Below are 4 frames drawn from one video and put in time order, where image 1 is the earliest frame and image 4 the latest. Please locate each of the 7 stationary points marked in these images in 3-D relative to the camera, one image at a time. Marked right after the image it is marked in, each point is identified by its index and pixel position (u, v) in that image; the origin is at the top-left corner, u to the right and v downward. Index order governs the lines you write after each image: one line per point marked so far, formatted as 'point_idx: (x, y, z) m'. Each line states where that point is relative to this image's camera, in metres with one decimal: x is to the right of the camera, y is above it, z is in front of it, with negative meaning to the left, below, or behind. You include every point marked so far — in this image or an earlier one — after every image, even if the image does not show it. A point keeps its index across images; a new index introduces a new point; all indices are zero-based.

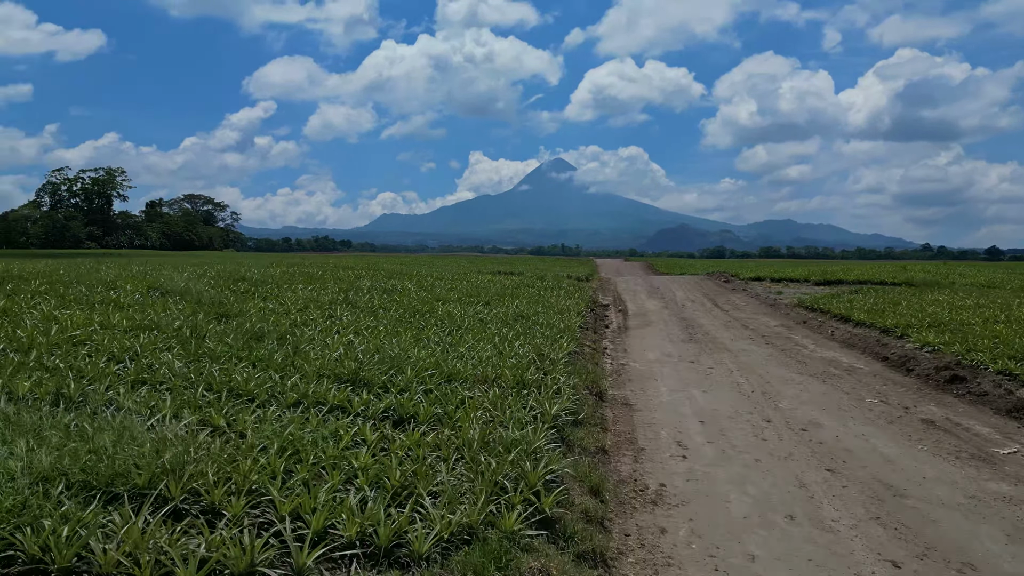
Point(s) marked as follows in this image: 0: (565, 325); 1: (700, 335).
0: (+0.7, -0.5, +11.4) m
1: (+3.1, -0.8, +14.2) m
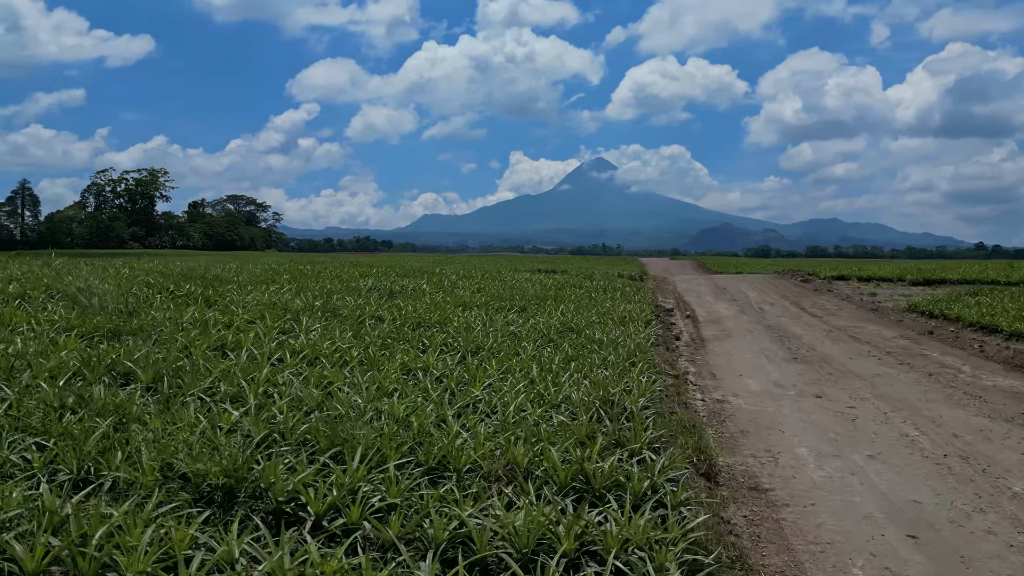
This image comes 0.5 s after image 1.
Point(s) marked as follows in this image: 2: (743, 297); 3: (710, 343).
0: (+1.2, -0.5, +8.2) m
1: (+3.7, -0.8, +10.8) m
2: (+5.0, -0.2, +18.2) m
3: (+2.7, -0.8, +11.5) m
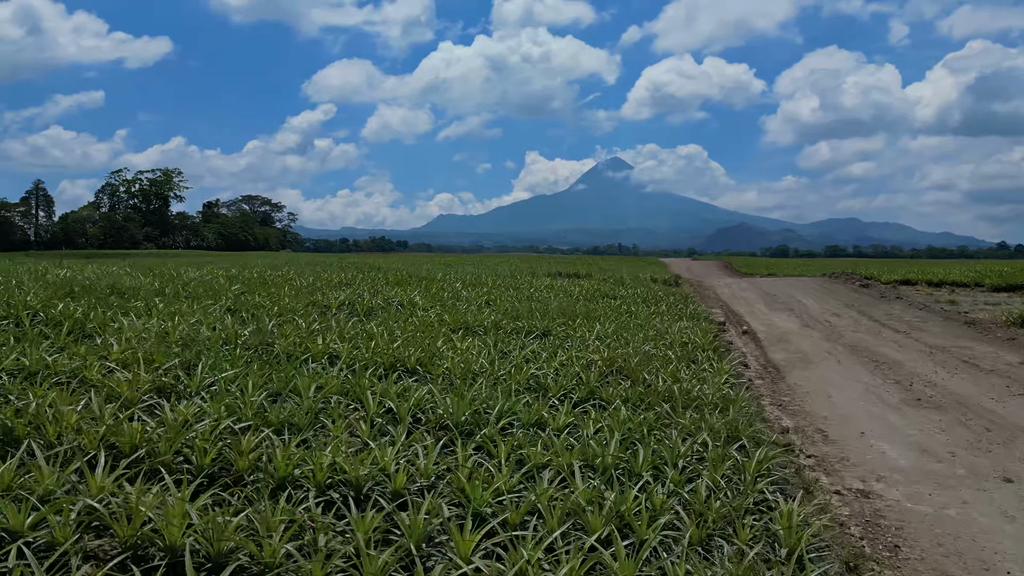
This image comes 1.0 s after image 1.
0: (+1.3, -0.6, +5.5) m
1: (+3.9, -0.9, +8.1) m
2: (+5.3, -0.4, +15.5) m
3: (+2.9, -0.9, +8.8) m
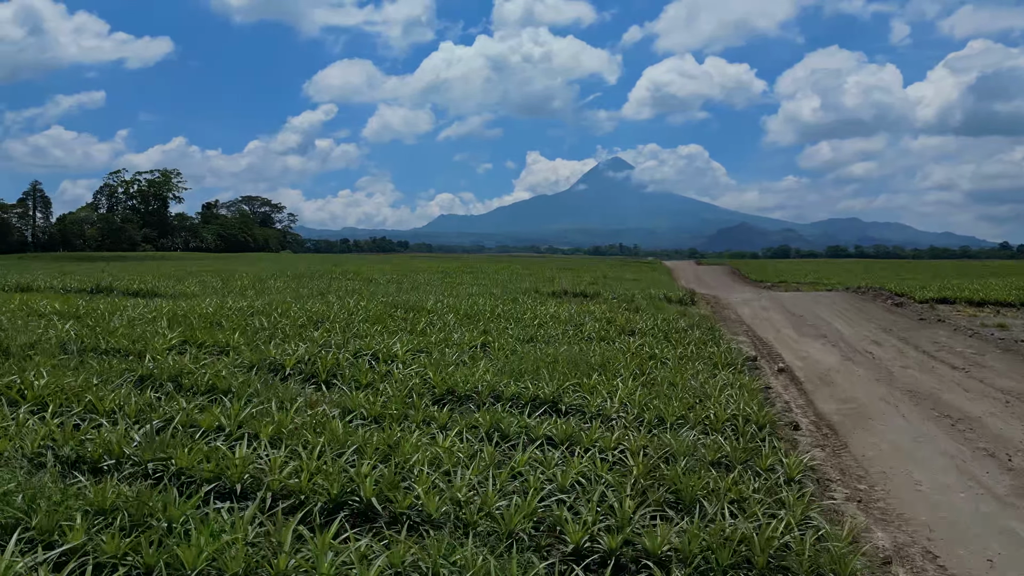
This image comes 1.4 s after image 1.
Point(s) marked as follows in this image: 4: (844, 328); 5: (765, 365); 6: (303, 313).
0: (+1.3, -1.0, +4.0) m
1: (+3.9, -1.3, +6.6) m
2: (+5.3, -0.8, +13.9) m
3: (+2.9, -1.3, +7.2) m
4: (+5.7, -0.7, +14.6) m
5: (+3.2, -1.0, +10.5) m
6: (-2.3, -0.3, +9.4) m
